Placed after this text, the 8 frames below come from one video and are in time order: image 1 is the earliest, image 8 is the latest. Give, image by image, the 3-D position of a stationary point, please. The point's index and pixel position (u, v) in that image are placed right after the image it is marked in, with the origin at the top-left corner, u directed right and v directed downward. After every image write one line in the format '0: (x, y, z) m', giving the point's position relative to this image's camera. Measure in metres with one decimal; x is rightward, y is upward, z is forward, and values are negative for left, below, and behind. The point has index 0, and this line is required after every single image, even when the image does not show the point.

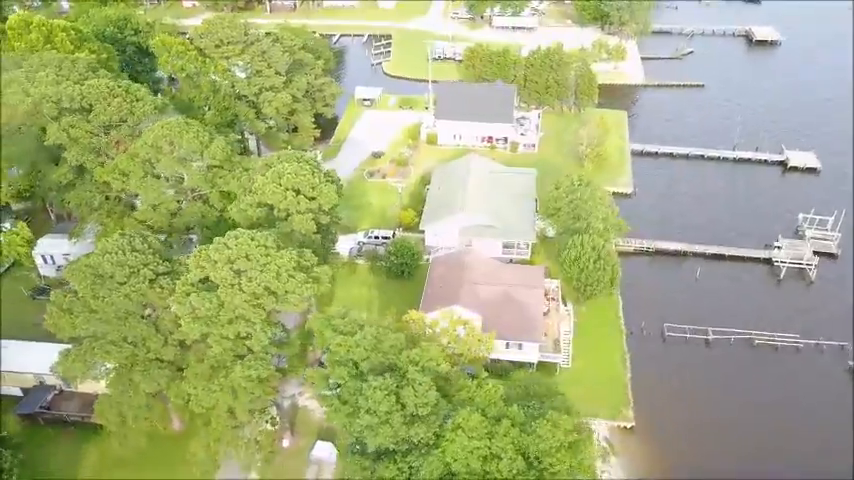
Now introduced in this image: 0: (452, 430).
0: (+0.7, -5.5, +19.6) m
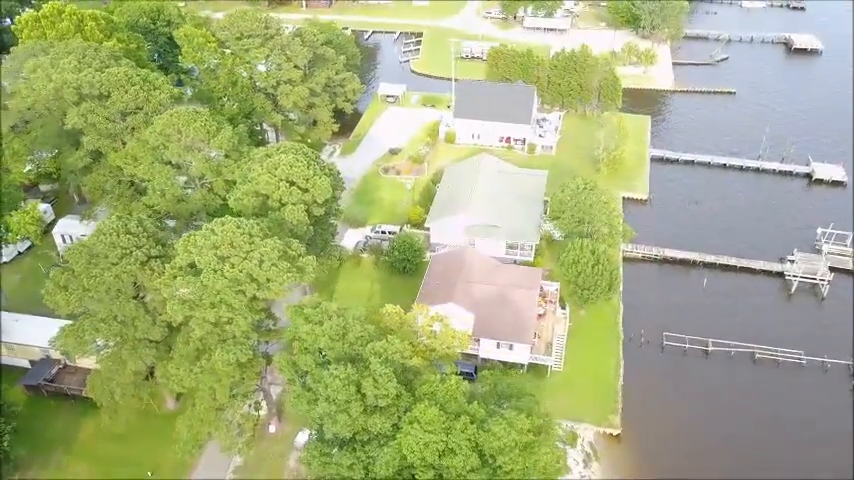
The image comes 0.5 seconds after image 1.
0: (-0.6, -5.4, +19.8) m
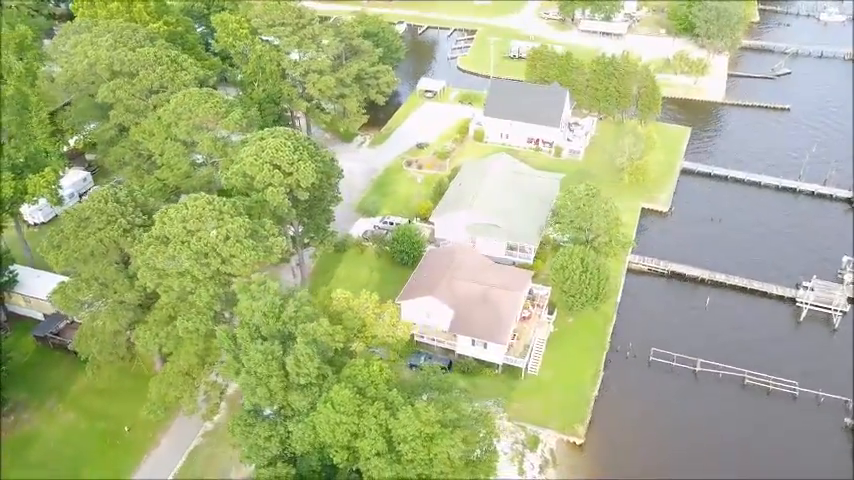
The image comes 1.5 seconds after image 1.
0: (-3.2, -4.9, +20.5) m
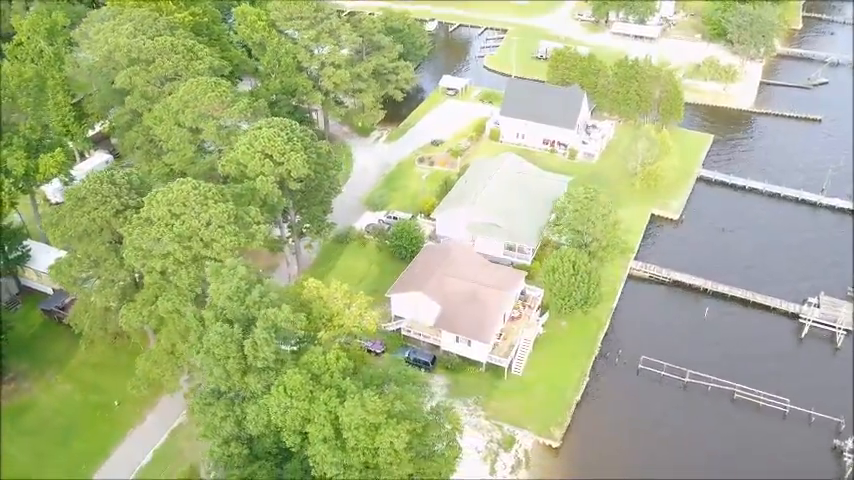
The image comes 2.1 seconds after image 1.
0: (-4.7, -4.6, +21.0) m
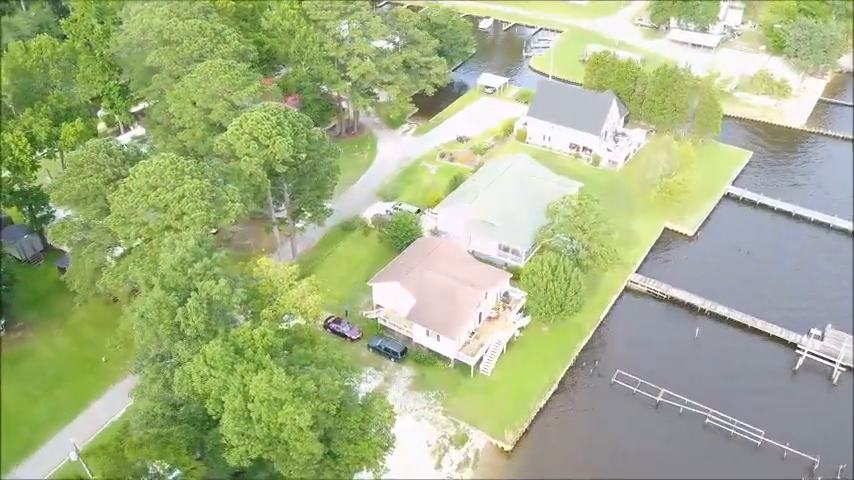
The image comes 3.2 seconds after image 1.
0: (-7.4, -3.8, +22.0) m
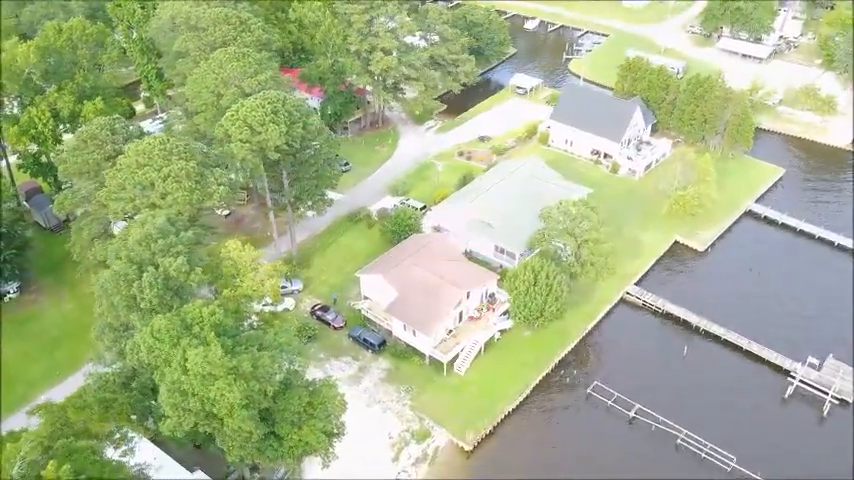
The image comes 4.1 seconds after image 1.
0: (-9.4, -3.0, +23.0) m
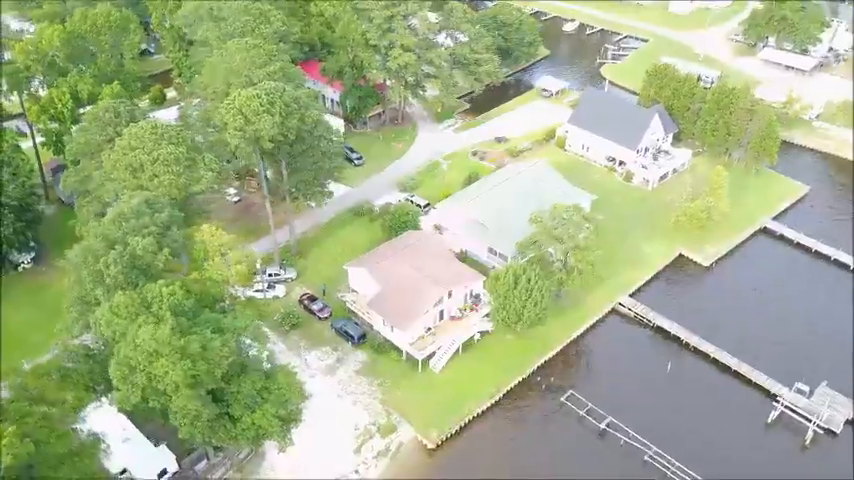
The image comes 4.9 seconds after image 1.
0: (-11.2, -2.2, +24.0) m
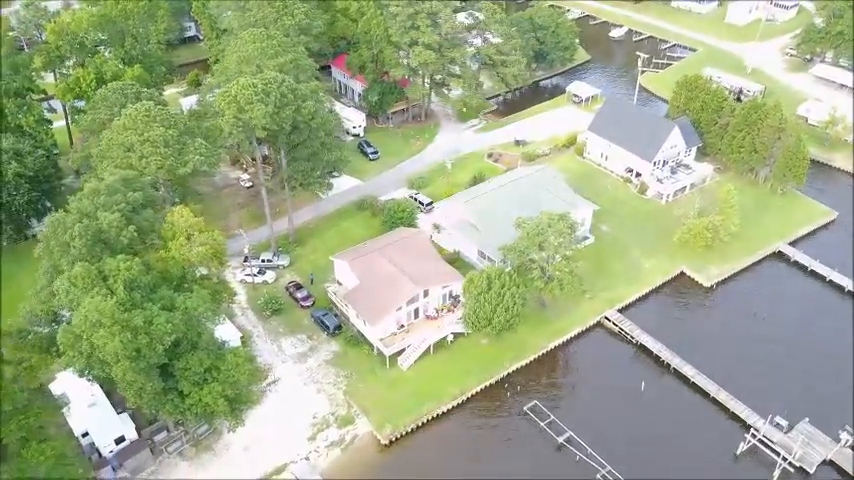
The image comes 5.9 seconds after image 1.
0: (-13.3, -1.2, +25.2) m
